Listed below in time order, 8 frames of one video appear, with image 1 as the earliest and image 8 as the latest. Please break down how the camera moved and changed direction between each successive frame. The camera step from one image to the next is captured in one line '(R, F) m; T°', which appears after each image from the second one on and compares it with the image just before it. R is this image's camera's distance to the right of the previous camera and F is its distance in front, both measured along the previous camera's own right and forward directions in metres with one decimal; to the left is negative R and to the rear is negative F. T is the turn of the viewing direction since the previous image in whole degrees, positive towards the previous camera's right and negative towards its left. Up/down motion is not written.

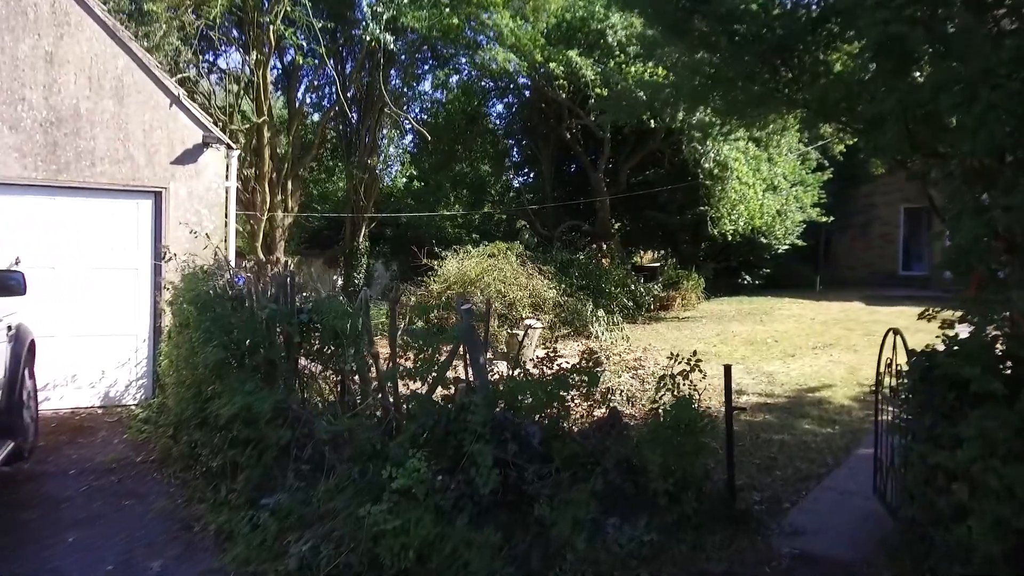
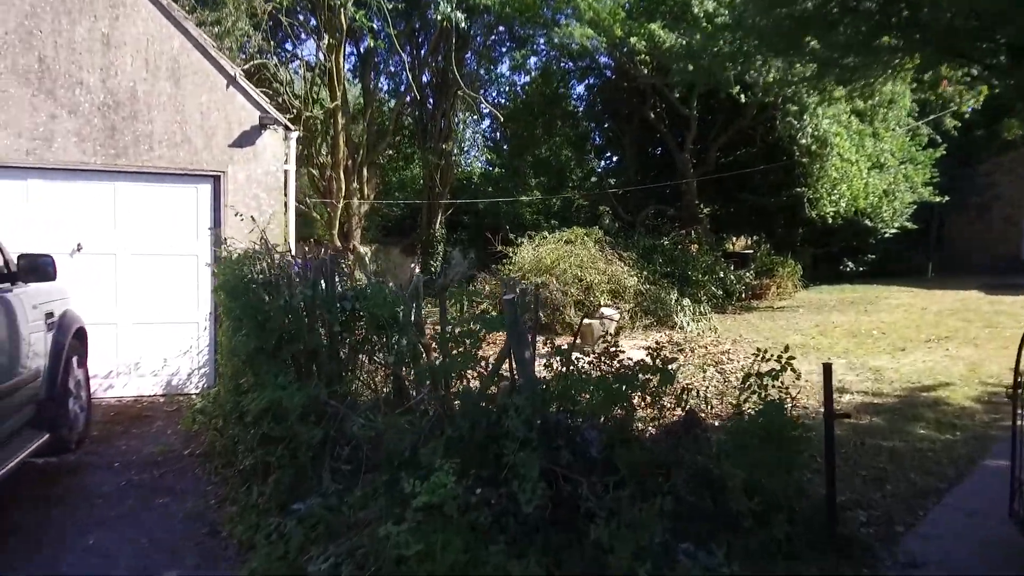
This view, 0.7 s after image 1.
(+0.2, +0.6) m; -7°
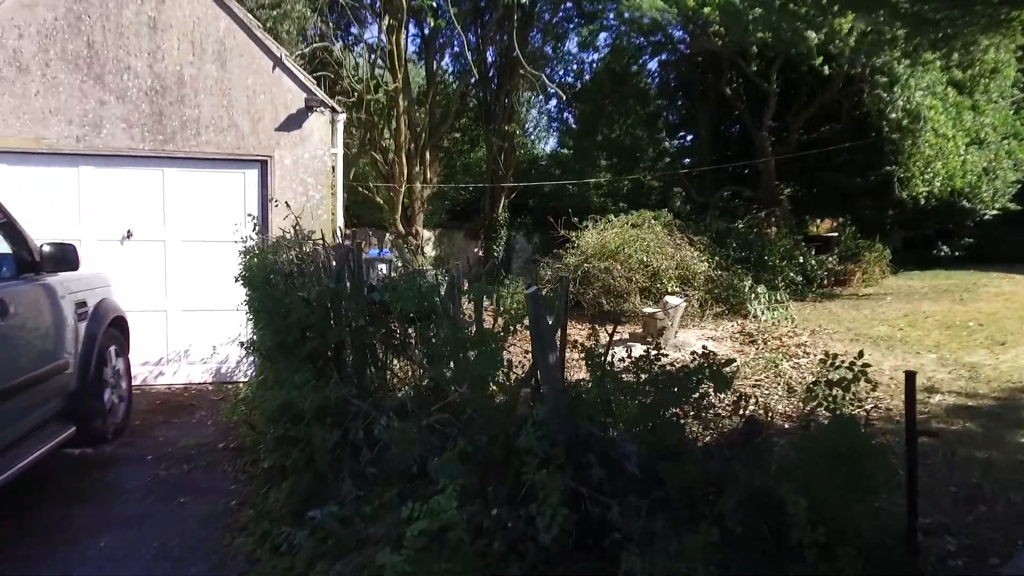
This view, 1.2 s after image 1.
(+0.2, +0.4) m; -6°
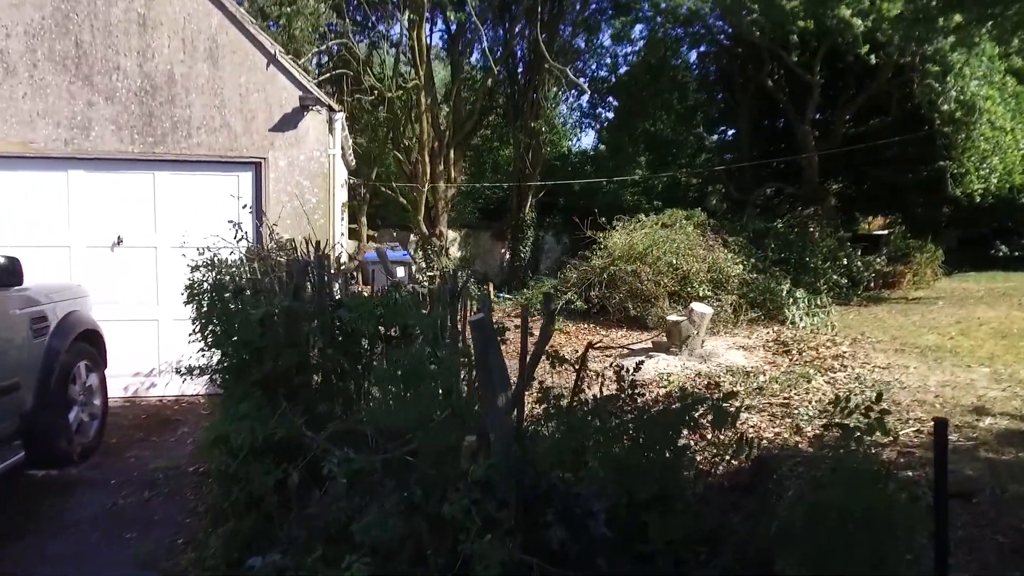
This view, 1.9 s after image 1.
(+0.4, +0.5) m; -4°
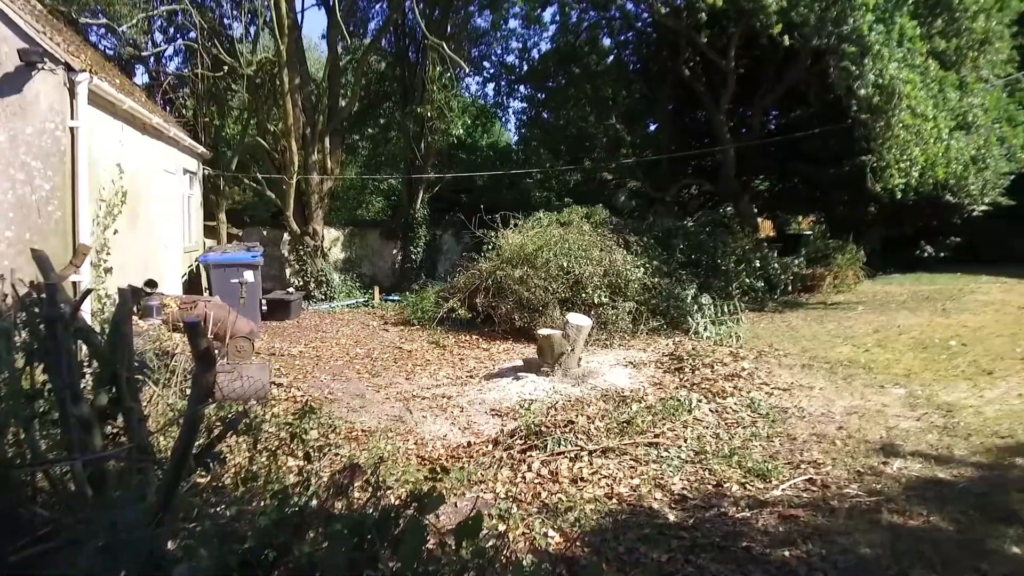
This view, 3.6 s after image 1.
(+1.2, +1.5) m; +4°
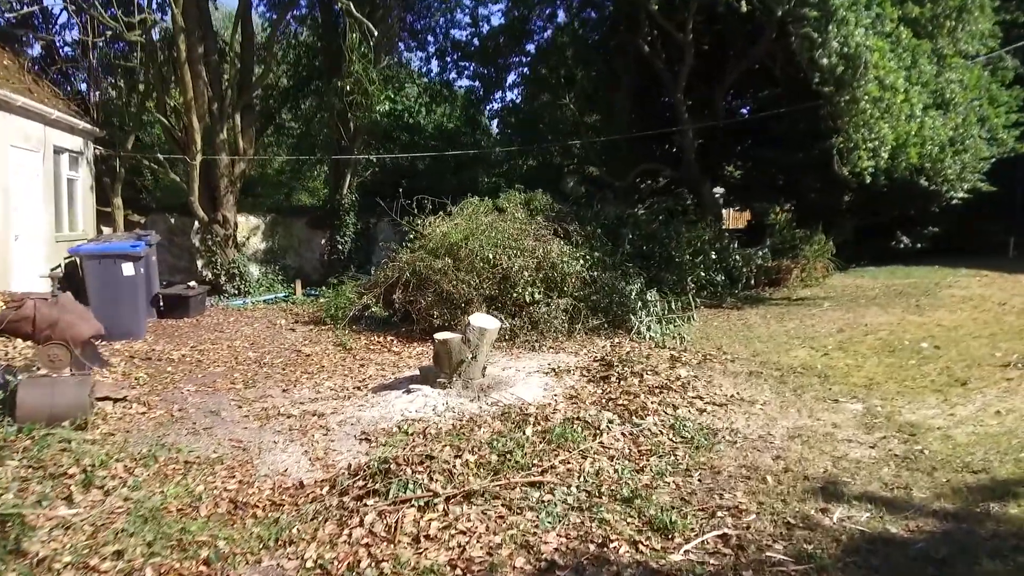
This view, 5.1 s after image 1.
(+0.9, +1.2) m; +1°
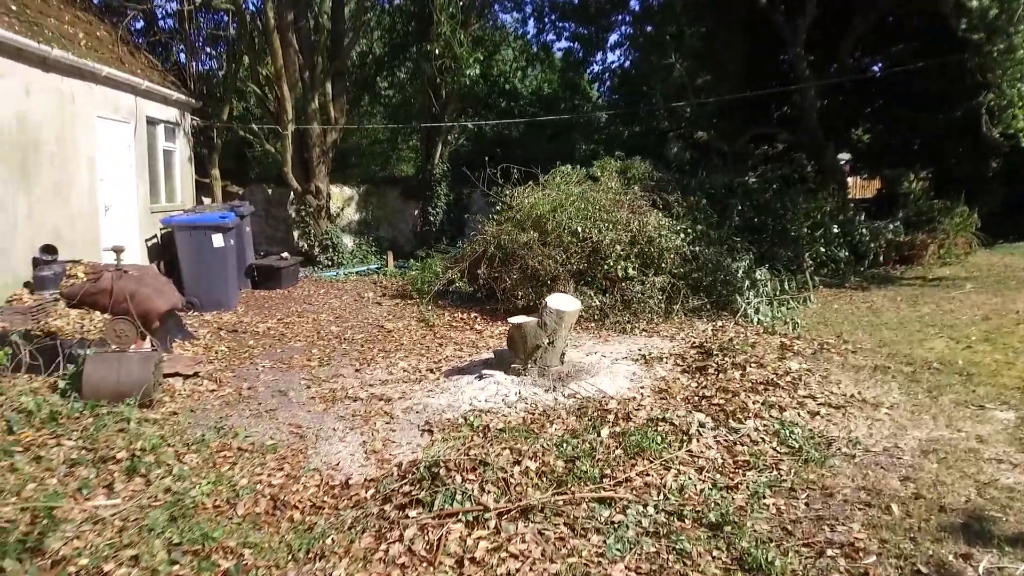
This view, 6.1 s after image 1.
(+0.2, +0.6) m; -8°
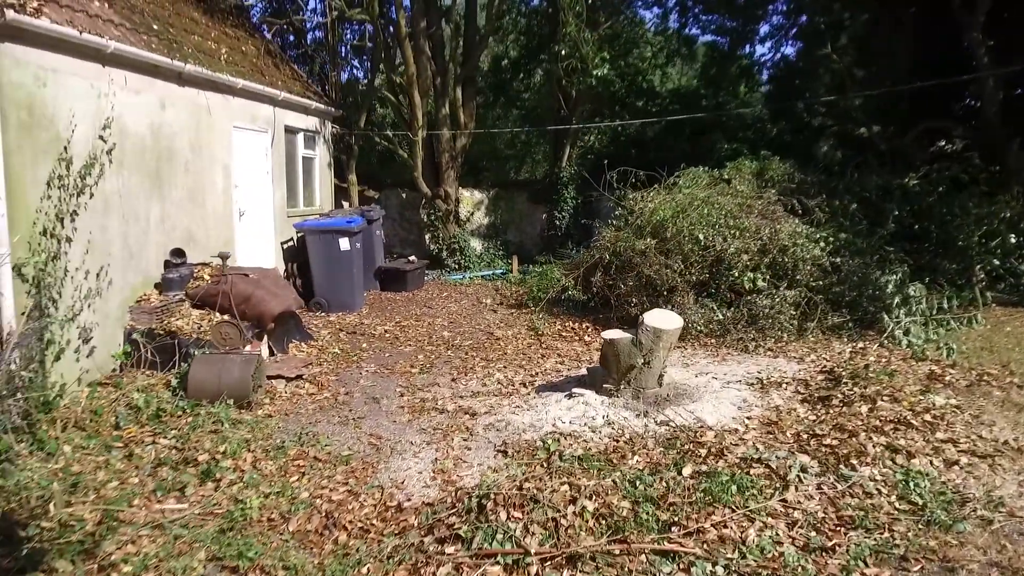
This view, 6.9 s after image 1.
(+0.5, +0.4) m; -12°
